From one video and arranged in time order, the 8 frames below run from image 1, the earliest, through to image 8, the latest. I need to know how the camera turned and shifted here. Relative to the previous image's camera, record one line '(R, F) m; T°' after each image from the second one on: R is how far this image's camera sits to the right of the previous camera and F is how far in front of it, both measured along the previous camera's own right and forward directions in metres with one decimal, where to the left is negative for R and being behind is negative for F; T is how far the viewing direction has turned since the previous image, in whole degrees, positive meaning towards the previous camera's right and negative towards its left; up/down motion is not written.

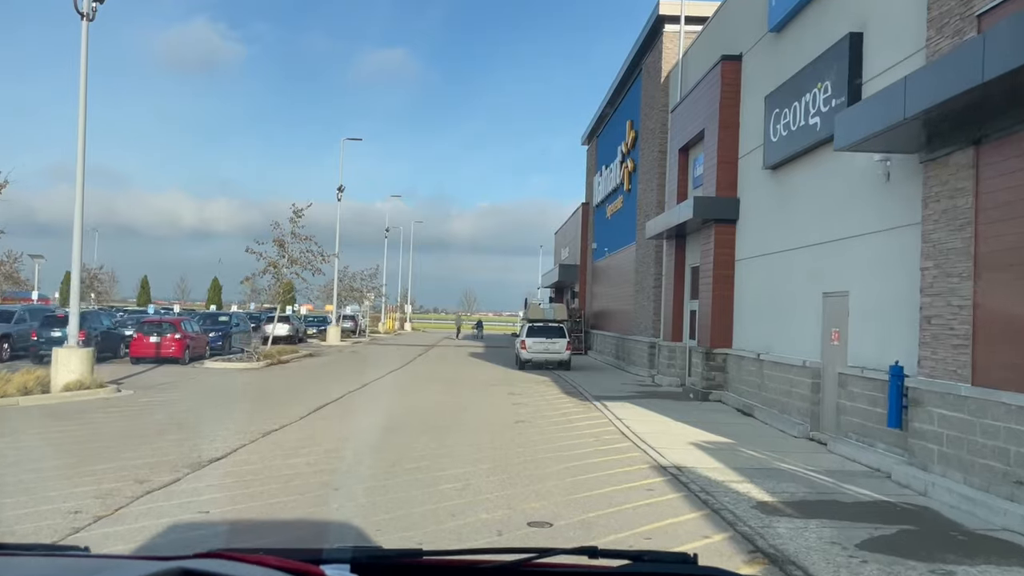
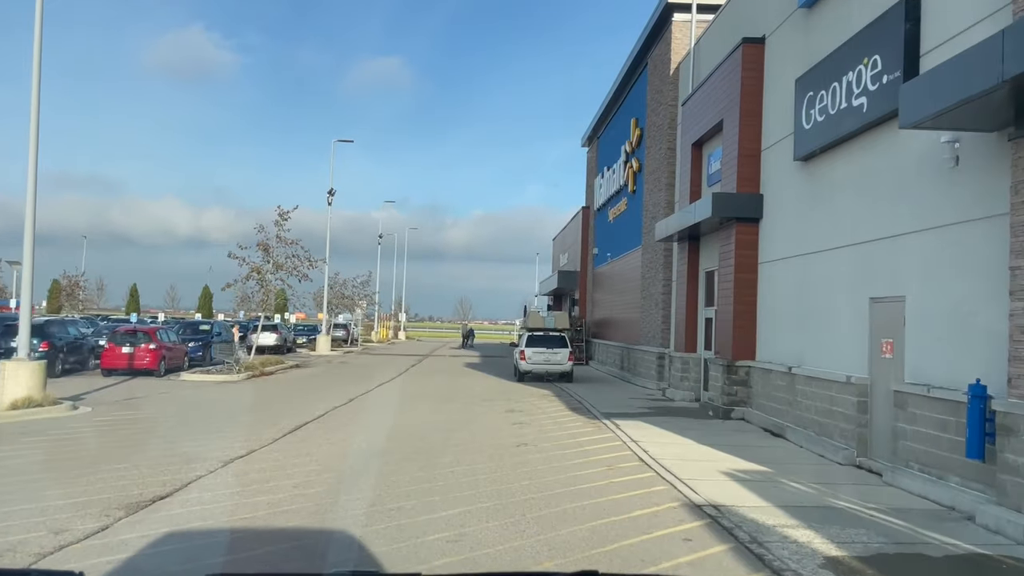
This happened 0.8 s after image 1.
(-0.1, +1.7) m; 0°
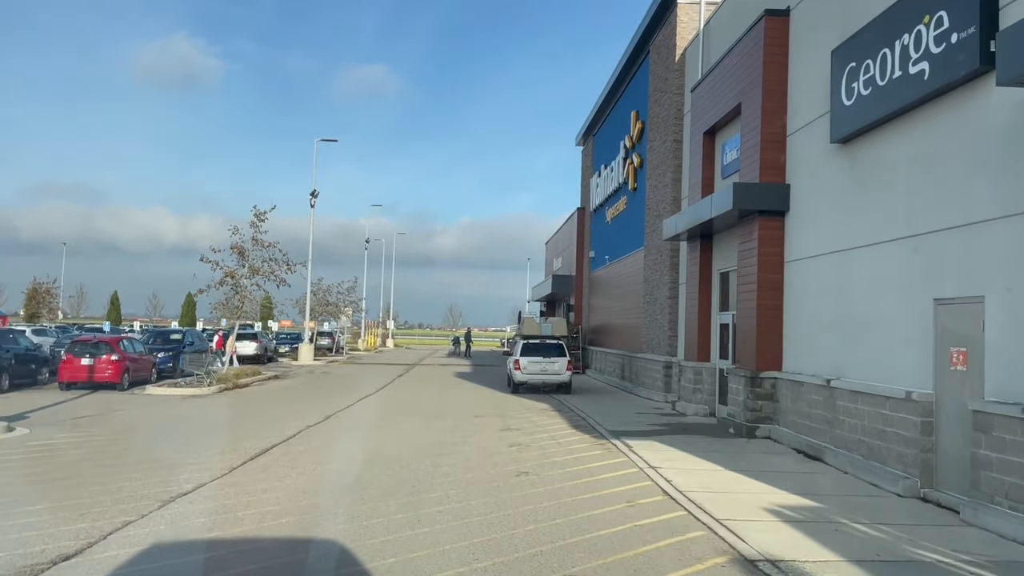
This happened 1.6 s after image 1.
(-0.1, +1.8) m; +1°
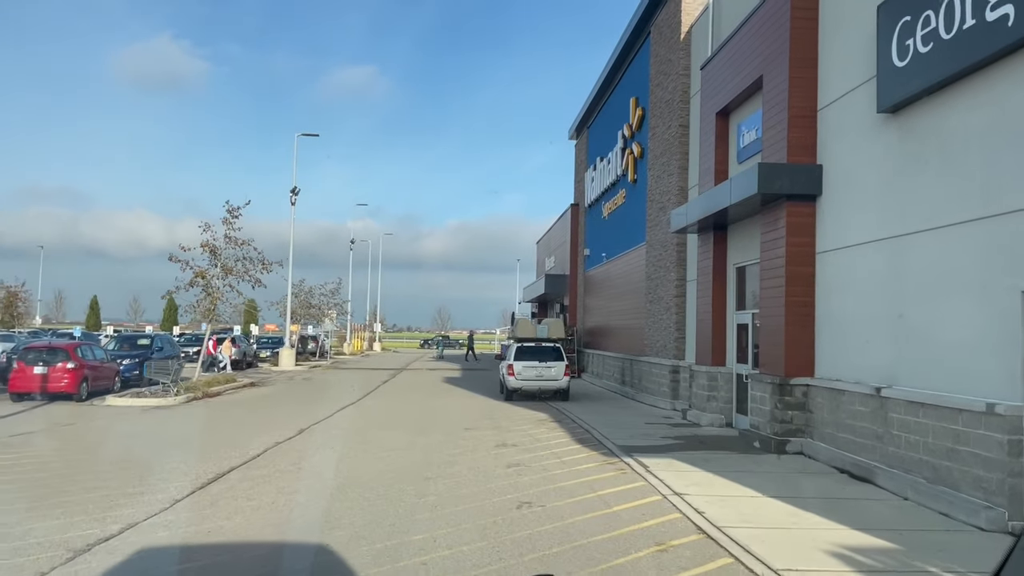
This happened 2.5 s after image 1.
(-0.1, +1.7) m; +1°
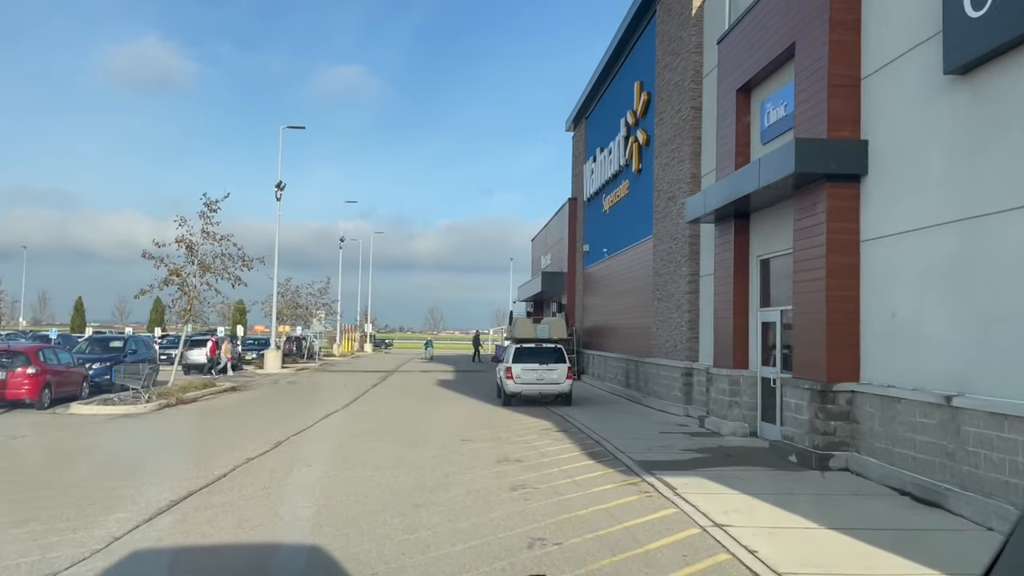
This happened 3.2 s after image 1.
(-0.1, +1.5) m; +1°
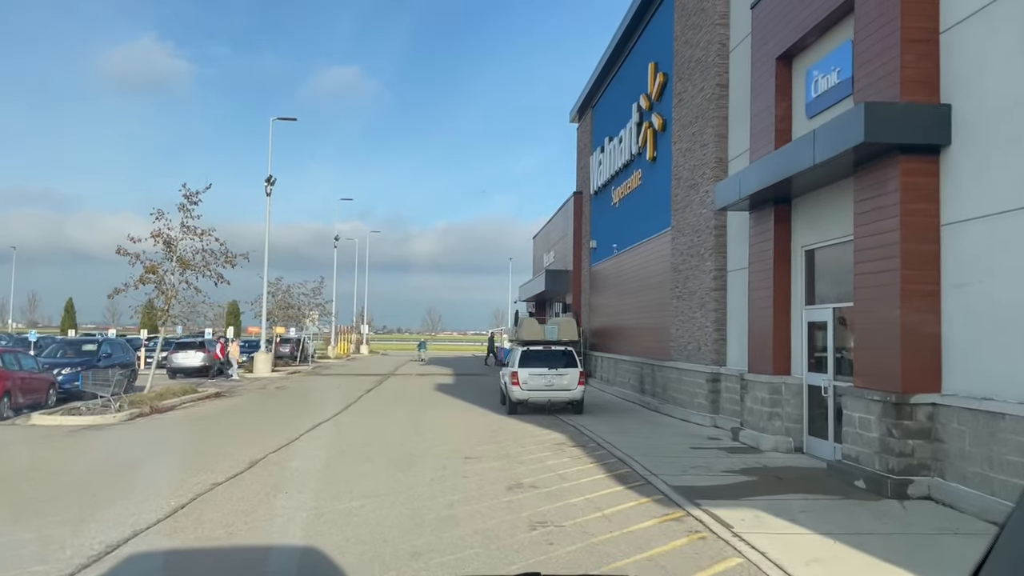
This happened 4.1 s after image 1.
(-0.2, +1.8) m; 0°
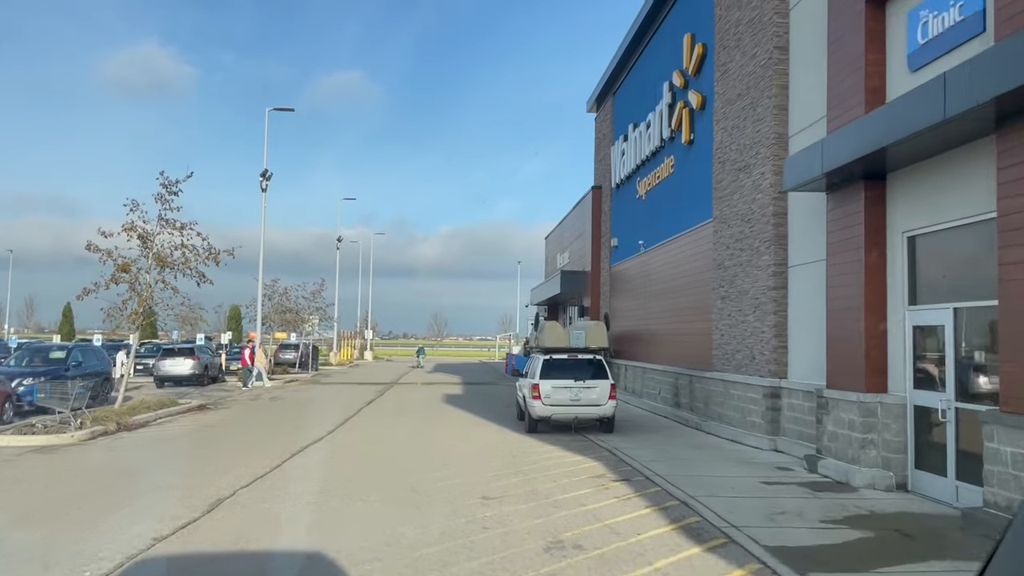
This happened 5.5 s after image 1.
(-0.3, +2.4) m; 0°
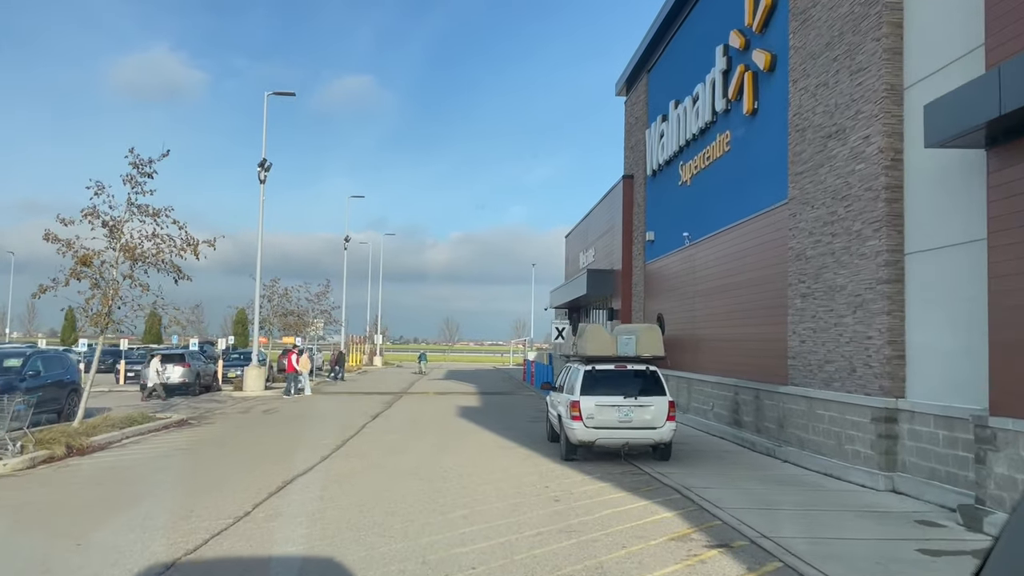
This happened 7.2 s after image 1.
(-0.4, +2.9) m; -1°
